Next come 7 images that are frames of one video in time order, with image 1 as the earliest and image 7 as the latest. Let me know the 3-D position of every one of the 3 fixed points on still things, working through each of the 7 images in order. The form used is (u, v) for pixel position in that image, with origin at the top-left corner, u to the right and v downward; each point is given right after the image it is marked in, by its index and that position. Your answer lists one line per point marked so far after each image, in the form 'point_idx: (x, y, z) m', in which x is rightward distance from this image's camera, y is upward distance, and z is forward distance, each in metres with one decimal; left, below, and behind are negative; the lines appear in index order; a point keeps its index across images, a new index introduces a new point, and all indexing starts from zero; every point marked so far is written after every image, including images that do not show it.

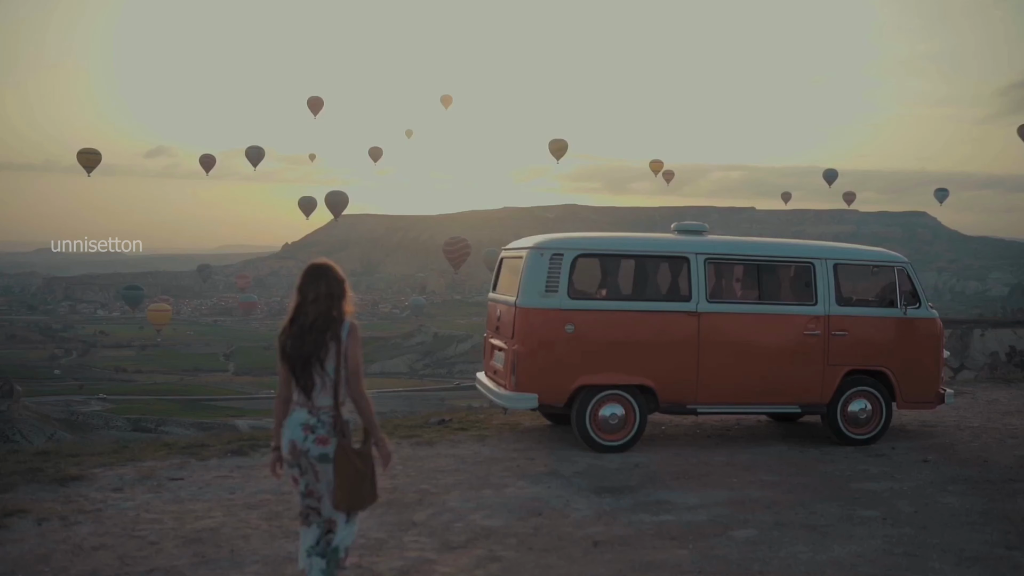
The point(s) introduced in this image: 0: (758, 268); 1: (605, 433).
0: (+2.6, +0.2, +9.0) m
1: (+0.9, -1.5, +8.7) m
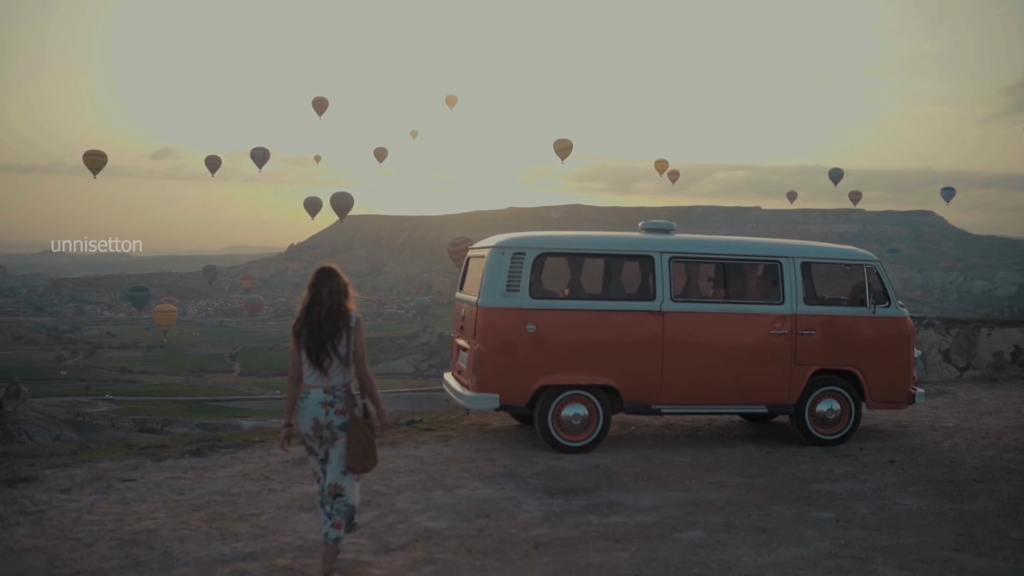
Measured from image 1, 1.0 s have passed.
0: (+2.2, +0.2, +8.9) m
1: (+0.6, -1.4, +8.6) m
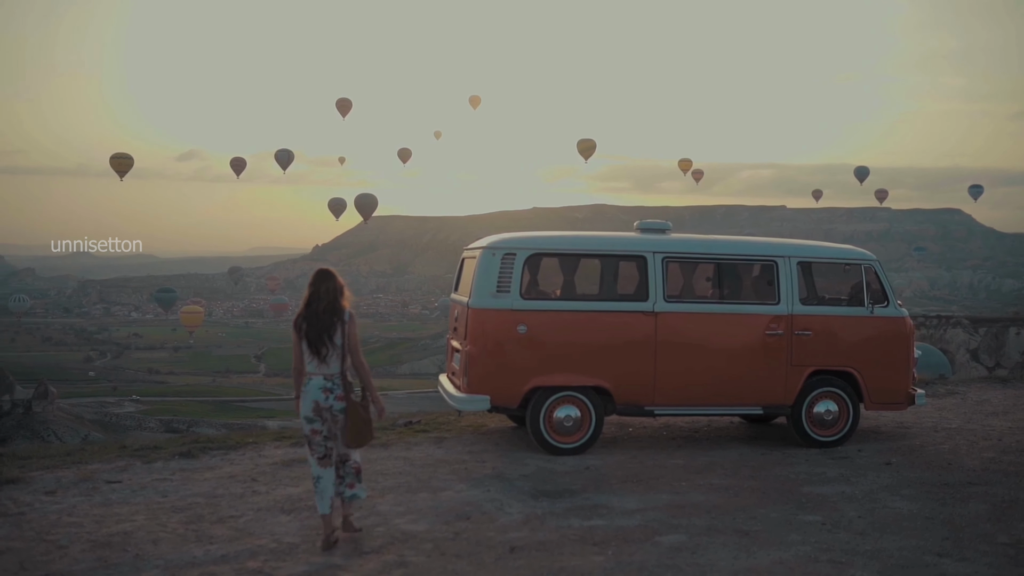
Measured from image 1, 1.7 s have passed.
0: (+2.1, +0.2, +8.8) m
1: (+0.5, -1.5, +8.6) m
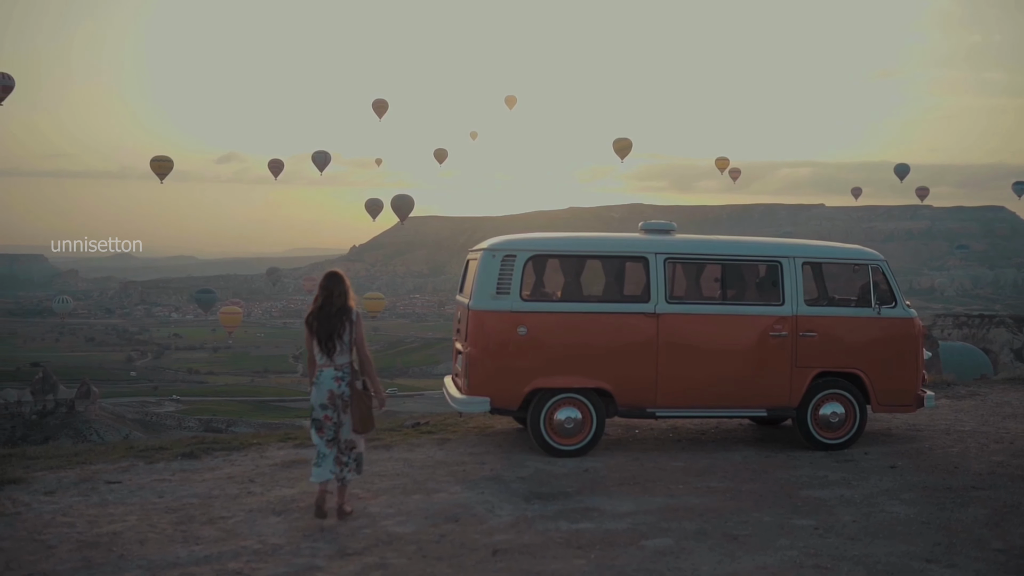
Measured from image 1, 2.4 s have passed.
0: (+2.1, +0.2, +8.8) m
1: (+0.5, -1.5, +8.5) m
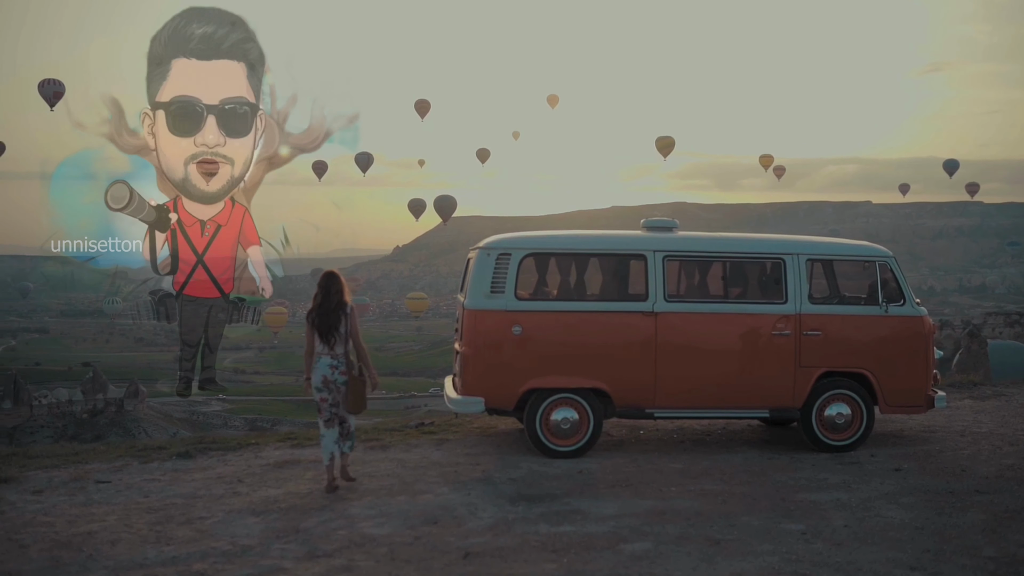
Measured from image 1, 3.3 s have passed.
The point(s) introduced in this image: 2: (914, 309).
0: (+2.1, +0.2, +8.6) m
1: (+0.4, -1.5, +8.4) m
2: (+4.1, -0.2, +8.8) m
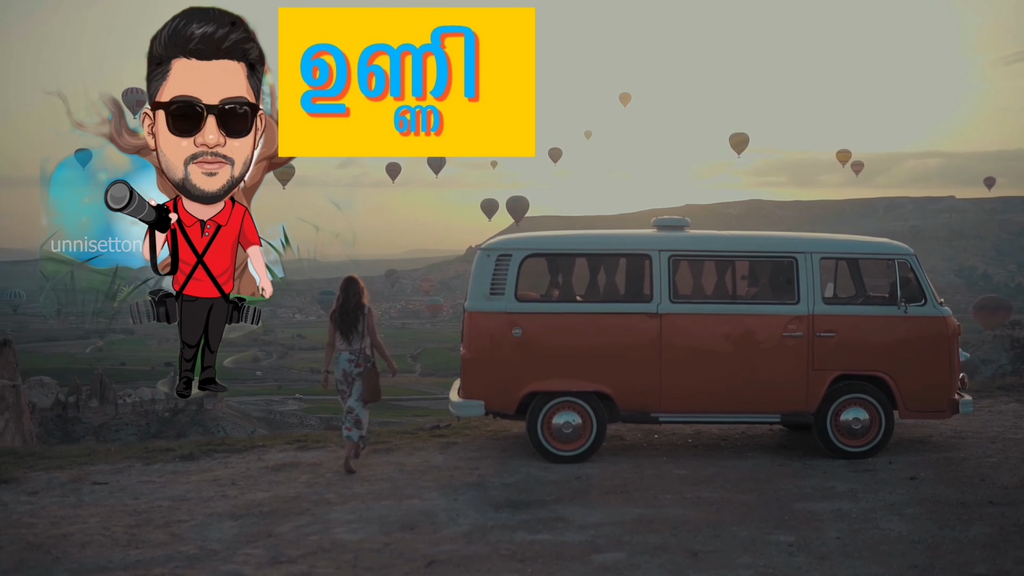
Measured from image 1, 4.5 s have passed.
0: (+2.1, +0.2, +8.3) m
1: (+0.5, -1.5, +8.3) m
2: (+4.1, -0.2, +8.4) m
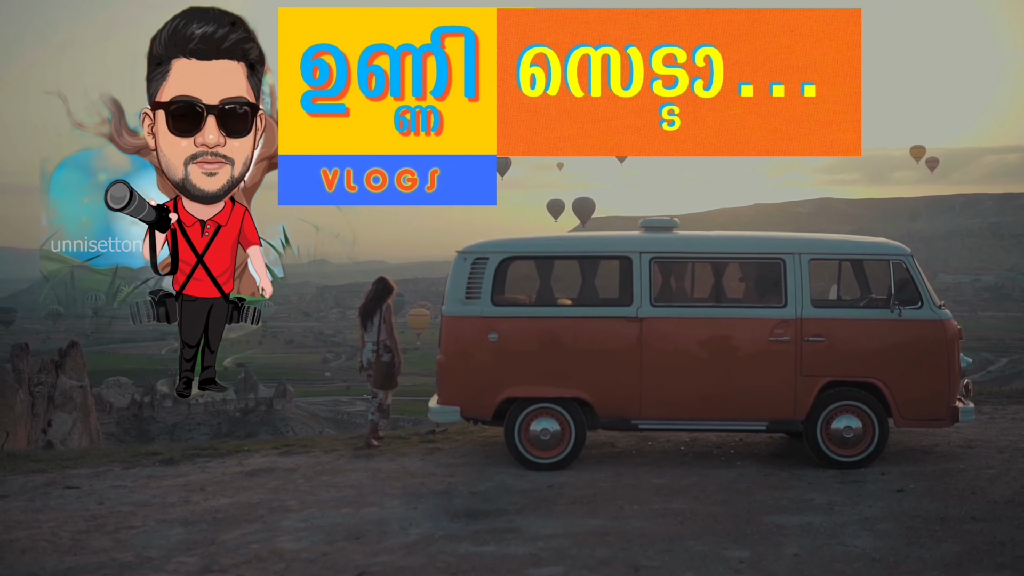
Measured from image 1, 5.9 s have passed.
0: (+1.9, +0.2, +8.0) m
1: (+0.3, -1.5, +8.1) m
2: (+3.9, -0.2, +8.0) m
